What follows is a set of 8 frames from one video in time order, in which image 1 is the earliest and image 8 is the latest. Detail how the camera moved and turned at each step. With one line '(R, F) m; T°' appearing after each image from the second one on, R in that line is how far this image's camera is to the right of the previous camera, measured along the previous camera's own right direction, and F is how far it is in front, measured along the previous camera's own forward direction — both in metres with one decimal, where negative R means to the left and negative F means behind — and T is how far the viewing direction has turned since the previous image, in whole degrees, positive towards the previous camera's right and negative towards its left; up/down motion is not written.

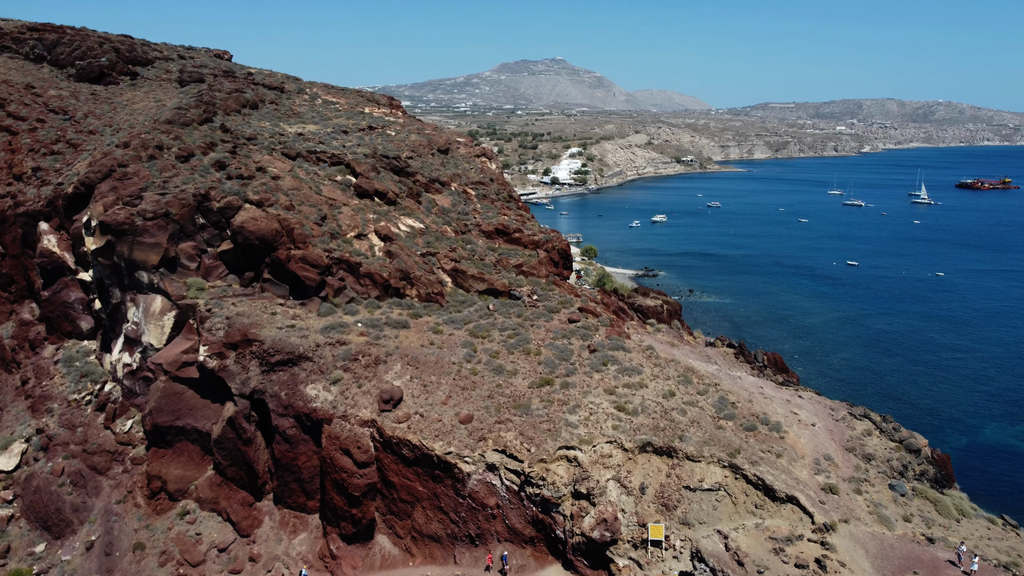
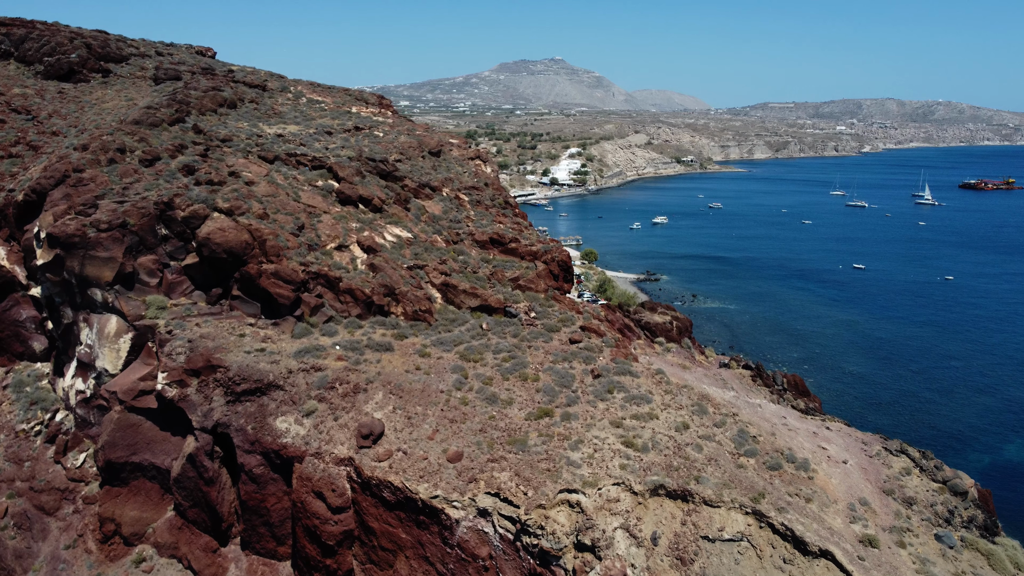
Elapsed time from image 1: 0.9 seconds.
(+0.1, +1.8) m; 0°
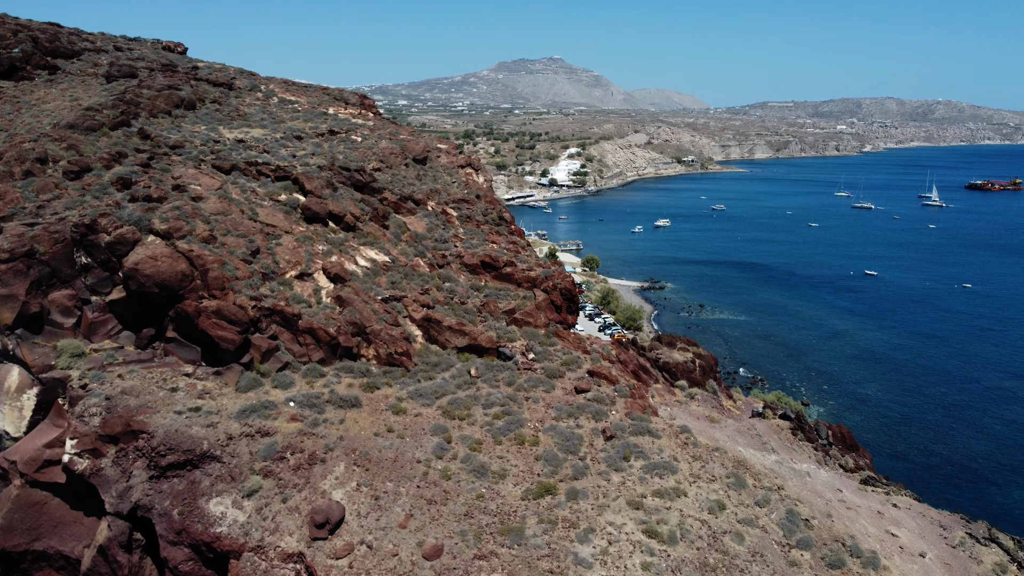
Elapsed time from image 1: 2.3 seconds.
(+0.1, +2.9) m; 0°
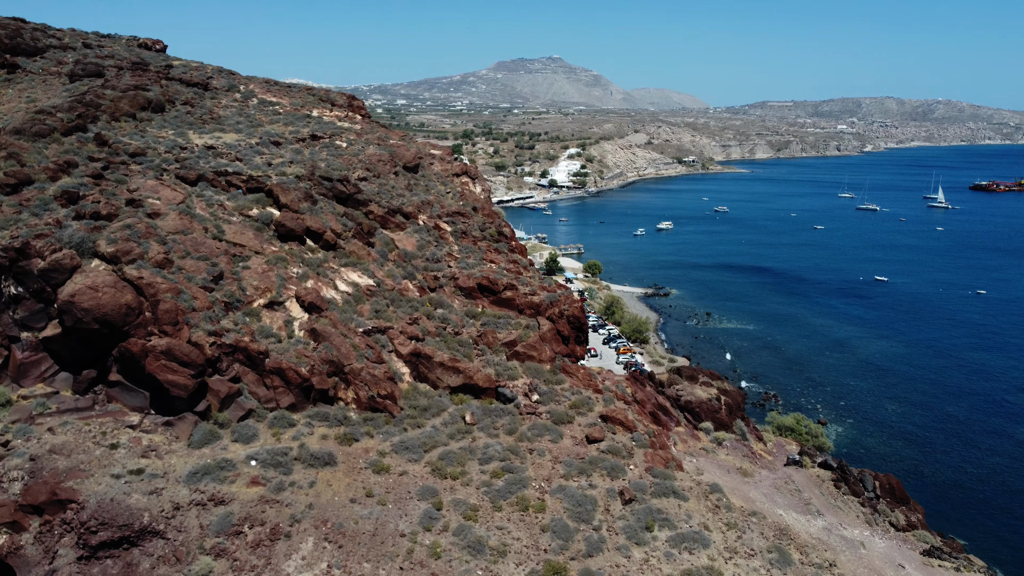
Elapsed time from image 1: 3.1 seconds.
(0.0, +2.0) m; 0°
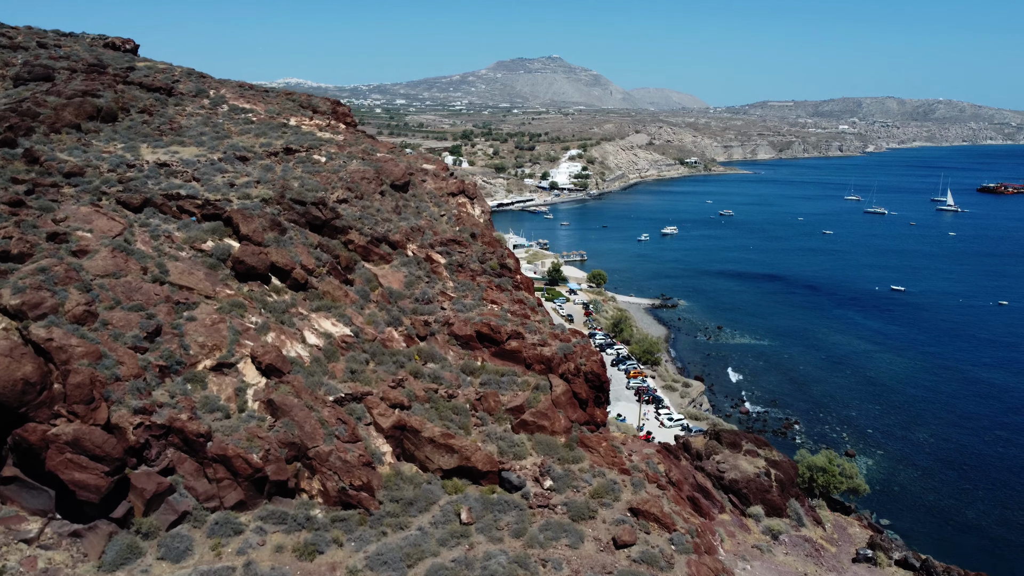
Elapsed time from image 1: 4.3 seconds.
(-0.1, +2.6) m; 0°
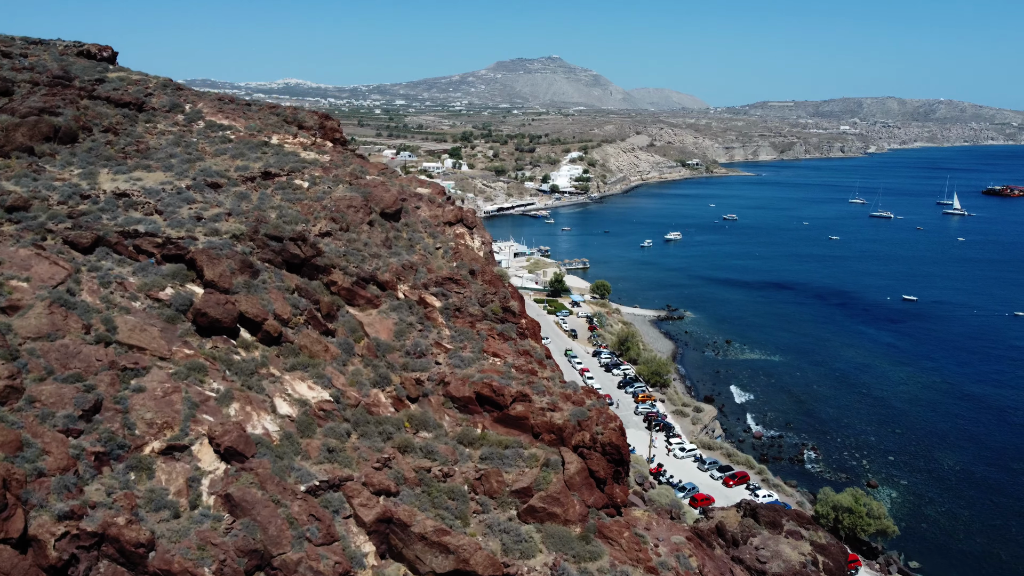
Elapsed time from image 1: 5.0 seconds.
(0.0, +1.7) m; 0°
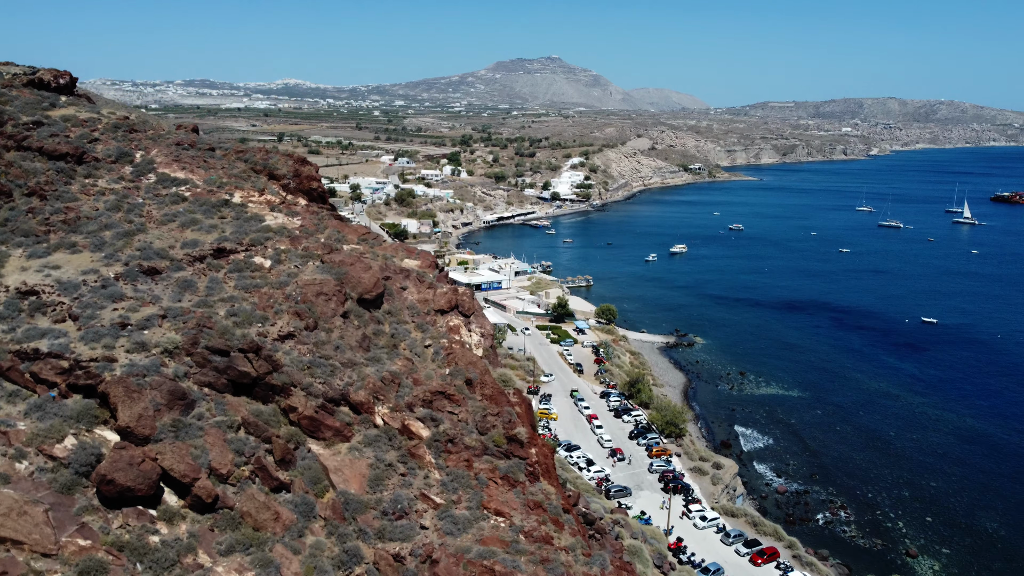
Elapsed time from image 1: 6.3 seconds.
(-0.1, +2.7) m; 0°
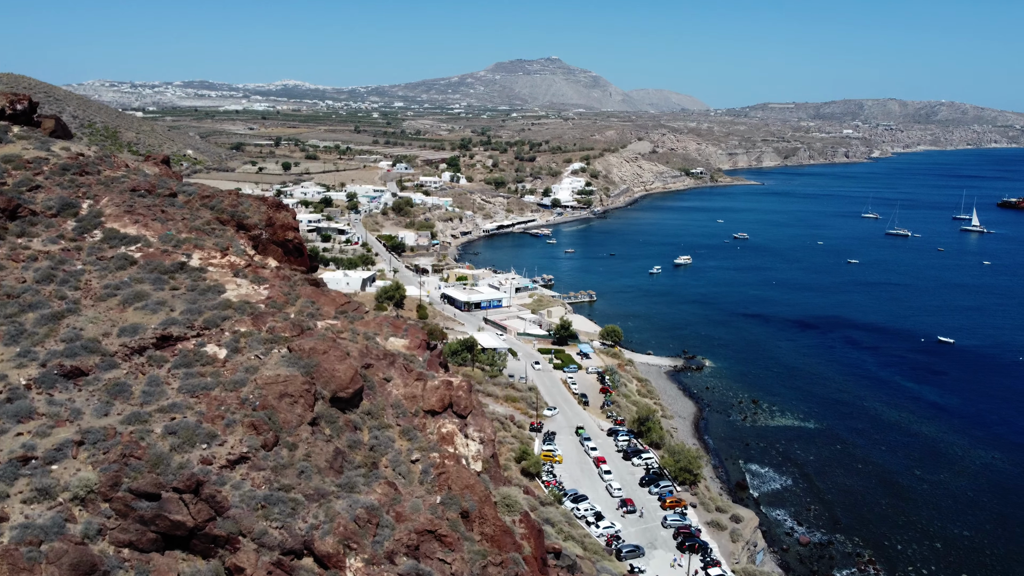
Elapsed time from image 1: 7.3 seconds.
(0.0, +2.2) m; 0°
